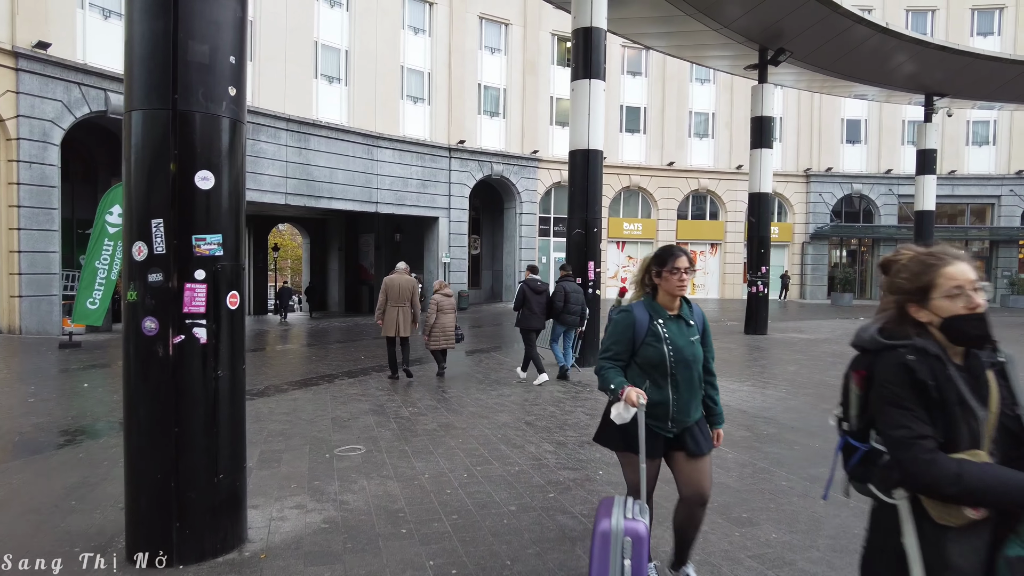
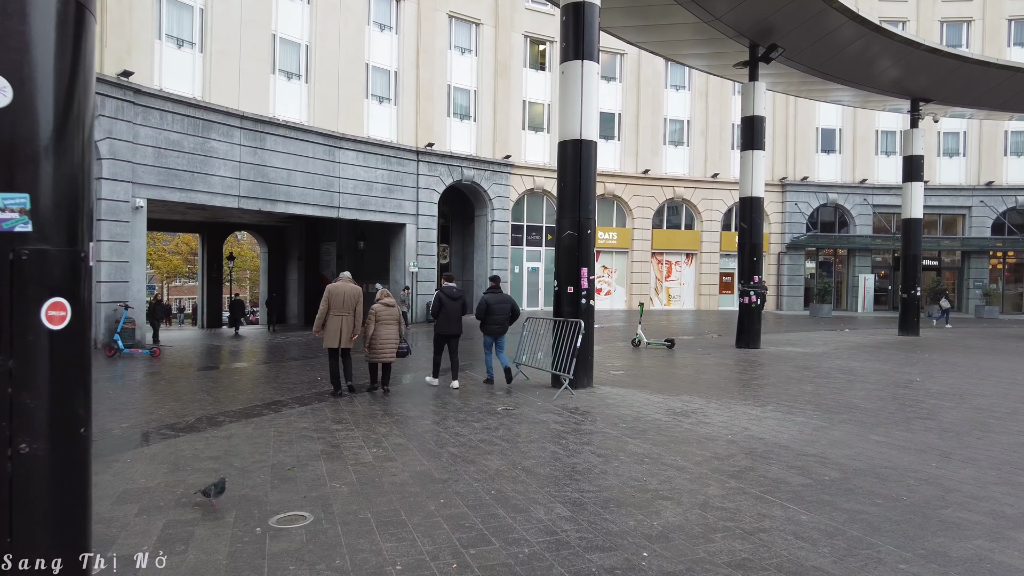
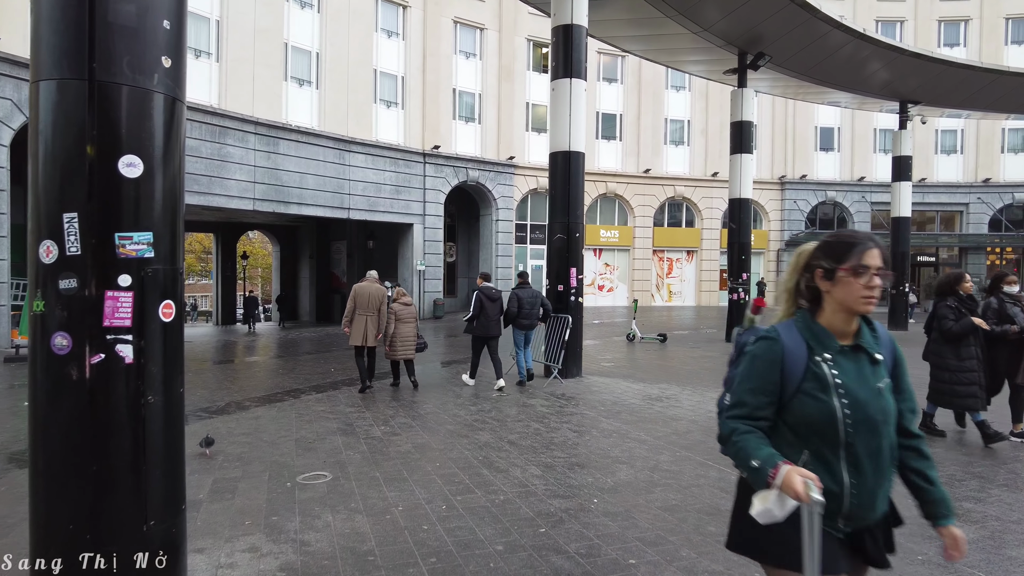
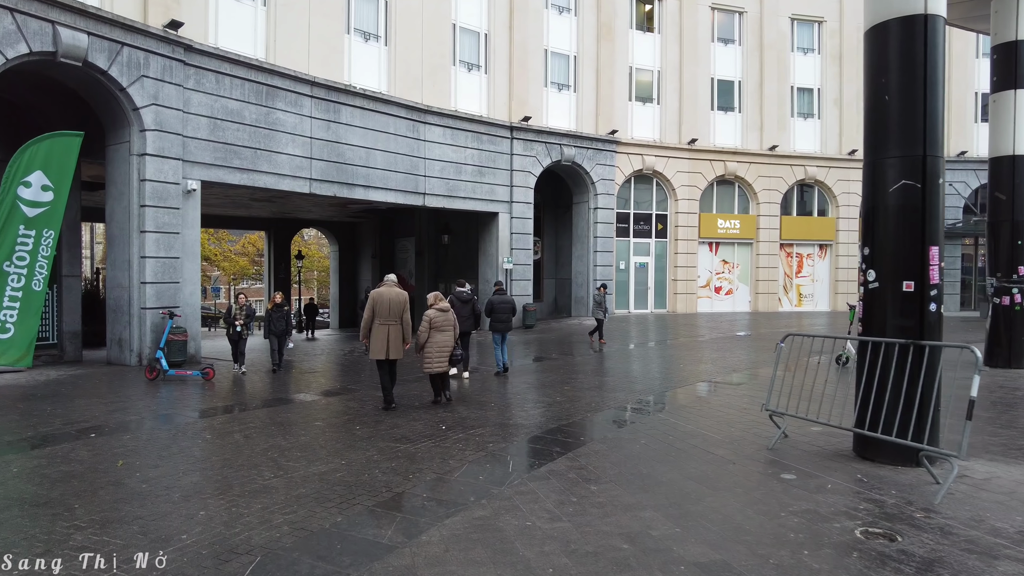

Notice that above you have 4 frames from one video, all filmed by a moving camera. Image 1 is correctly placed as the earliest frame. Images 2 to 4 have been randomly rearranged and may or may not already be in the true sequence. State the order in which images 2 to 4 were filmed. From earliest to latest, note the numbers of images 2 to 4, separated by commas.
3, 2, 4
